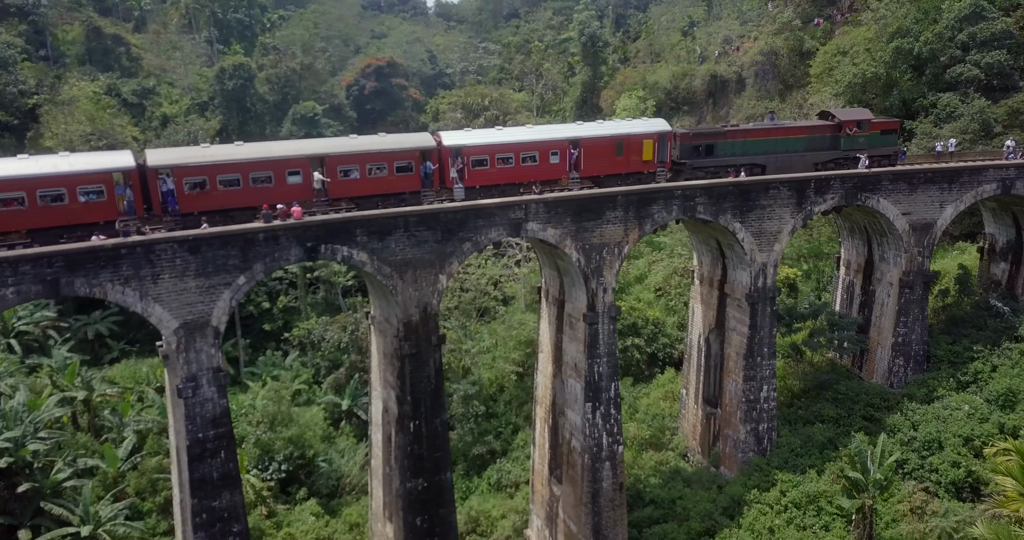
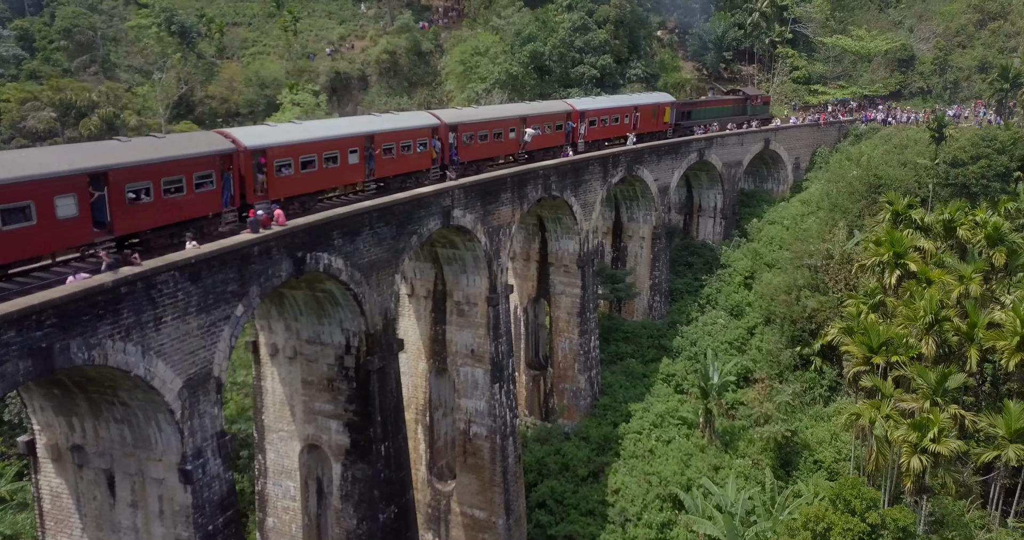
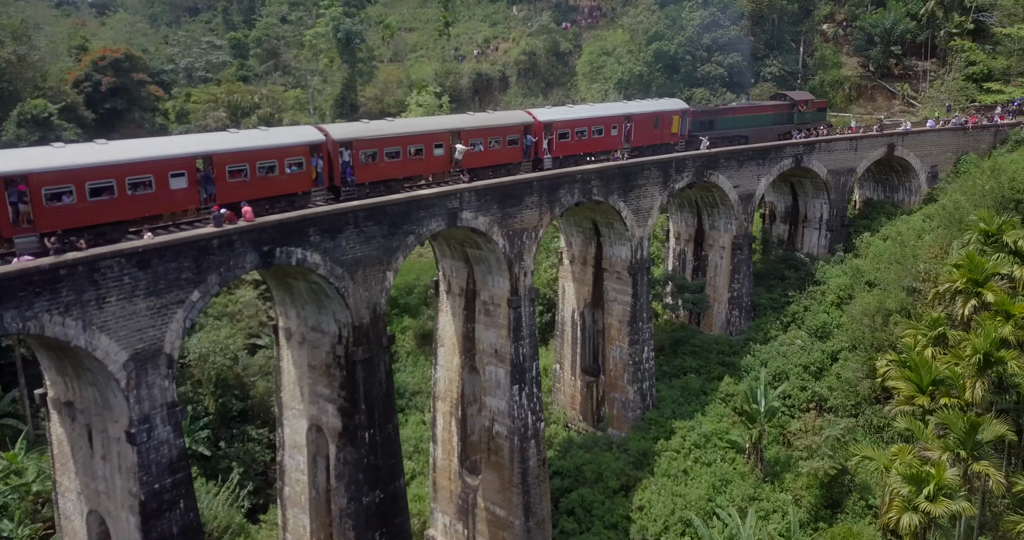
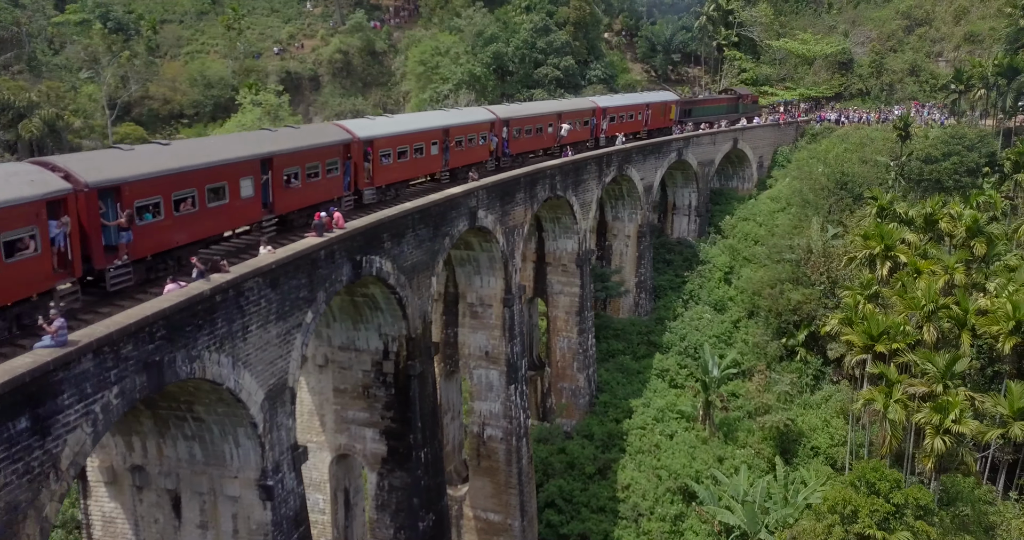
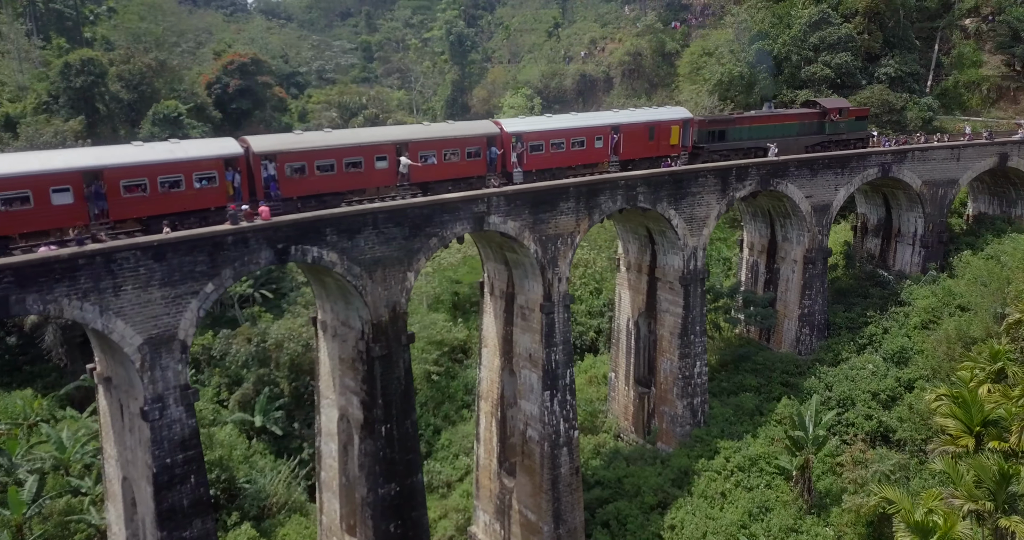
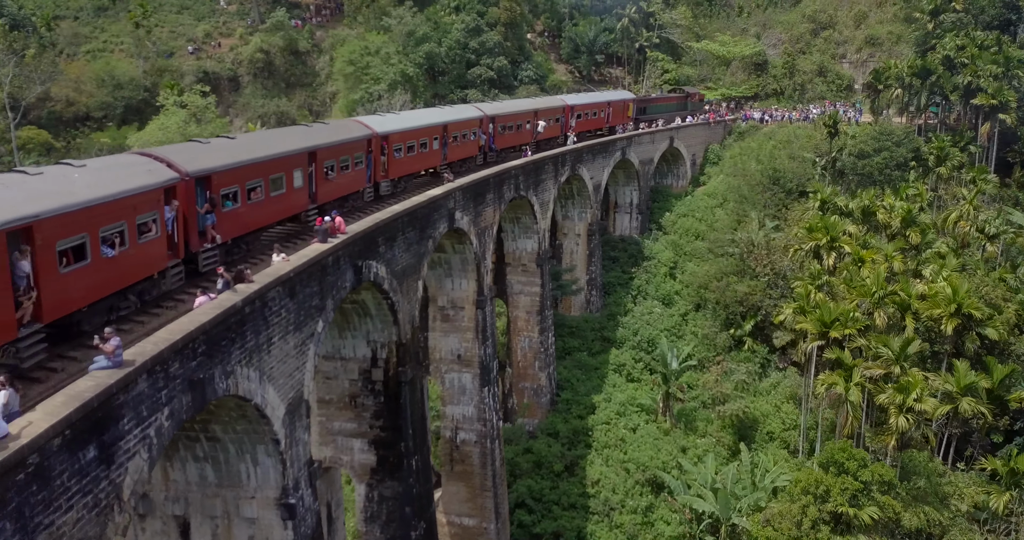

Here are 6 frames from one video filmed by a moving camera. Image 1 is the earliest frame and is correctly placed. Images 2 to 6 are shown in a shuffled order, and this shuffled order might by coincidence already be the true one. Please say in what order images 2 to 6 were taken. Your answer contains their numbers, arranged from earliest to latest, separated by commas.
5, 3, 2, 4, 6
